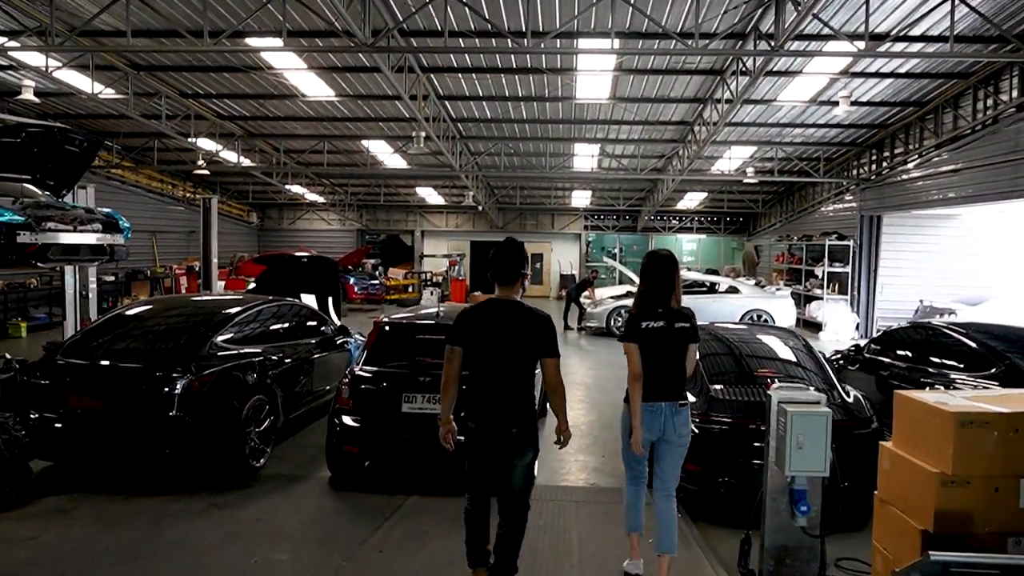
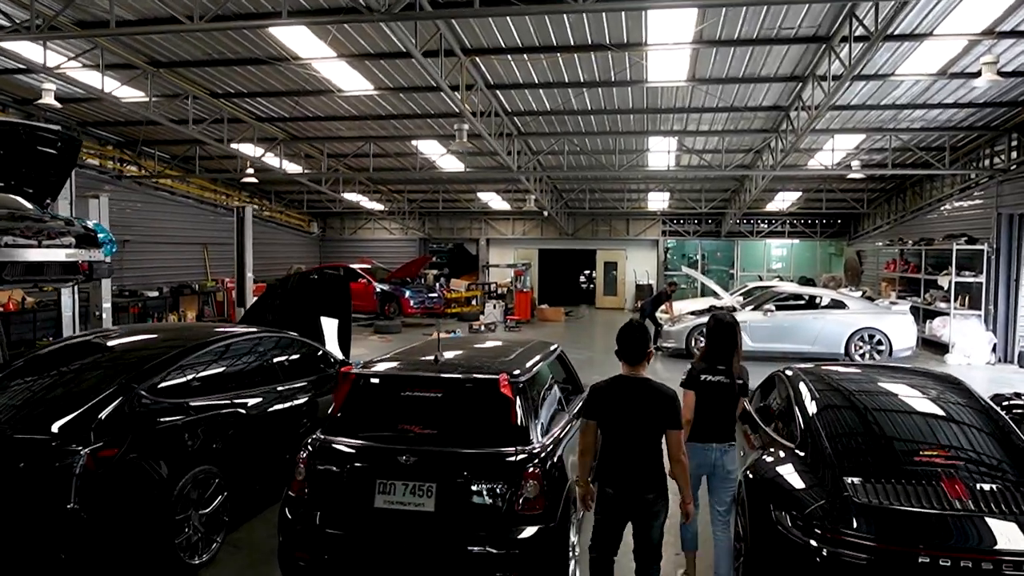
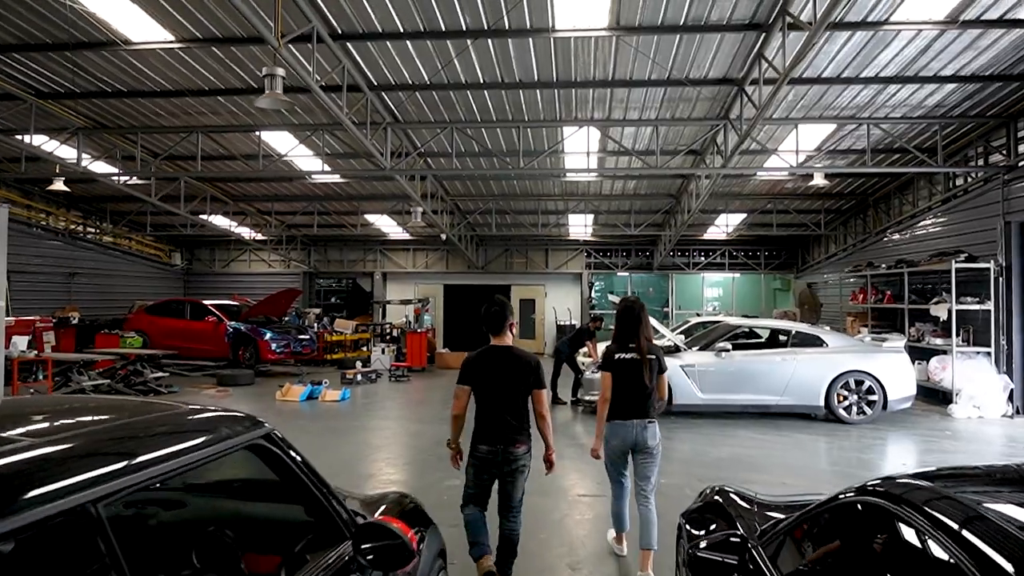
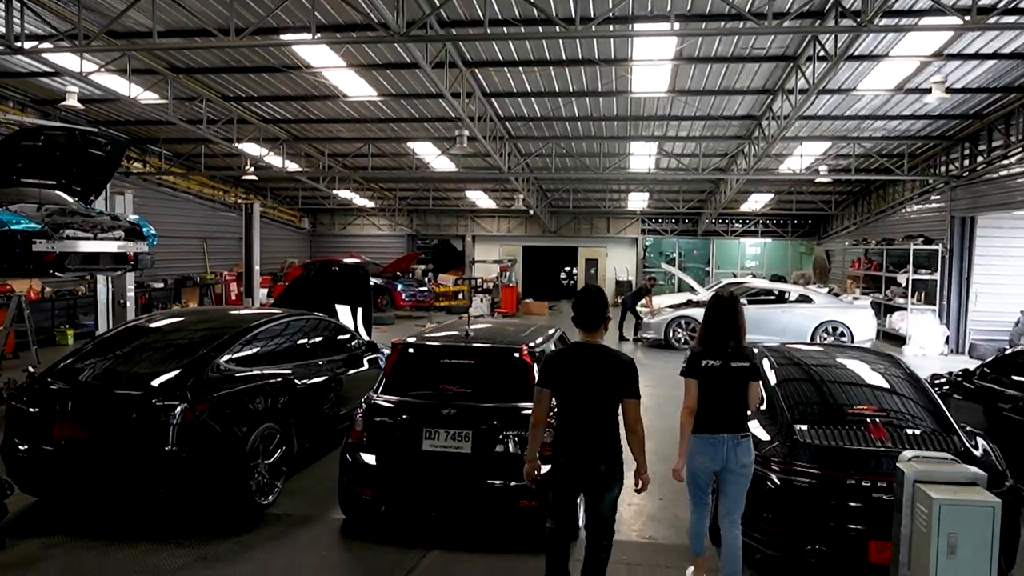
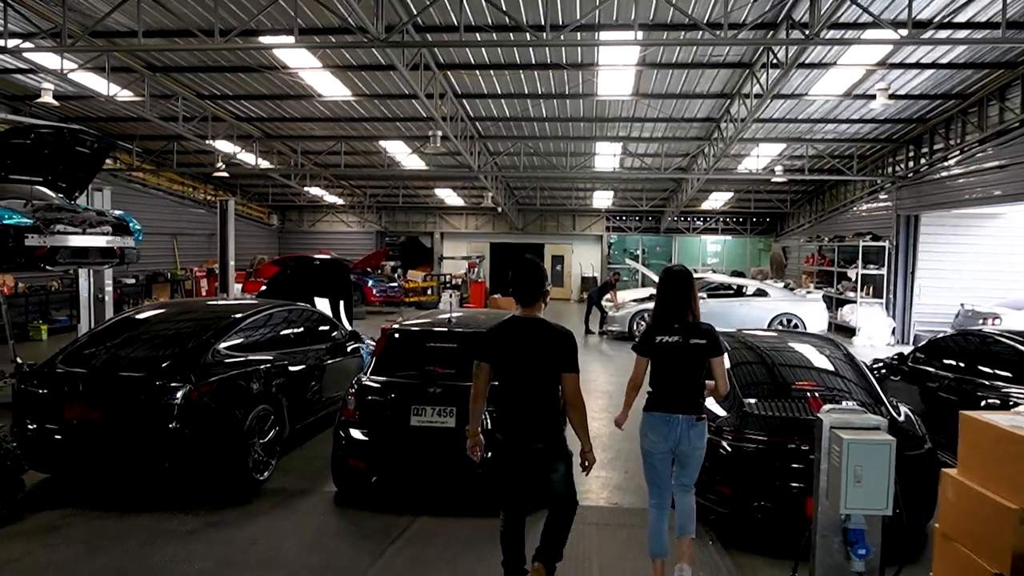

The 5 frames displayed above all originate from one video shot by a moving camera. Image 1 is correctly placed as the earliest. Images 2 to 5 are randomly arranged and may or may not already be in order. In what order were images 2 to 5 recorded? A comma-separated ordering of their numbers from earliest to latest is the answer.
5, 4, 2, 3
